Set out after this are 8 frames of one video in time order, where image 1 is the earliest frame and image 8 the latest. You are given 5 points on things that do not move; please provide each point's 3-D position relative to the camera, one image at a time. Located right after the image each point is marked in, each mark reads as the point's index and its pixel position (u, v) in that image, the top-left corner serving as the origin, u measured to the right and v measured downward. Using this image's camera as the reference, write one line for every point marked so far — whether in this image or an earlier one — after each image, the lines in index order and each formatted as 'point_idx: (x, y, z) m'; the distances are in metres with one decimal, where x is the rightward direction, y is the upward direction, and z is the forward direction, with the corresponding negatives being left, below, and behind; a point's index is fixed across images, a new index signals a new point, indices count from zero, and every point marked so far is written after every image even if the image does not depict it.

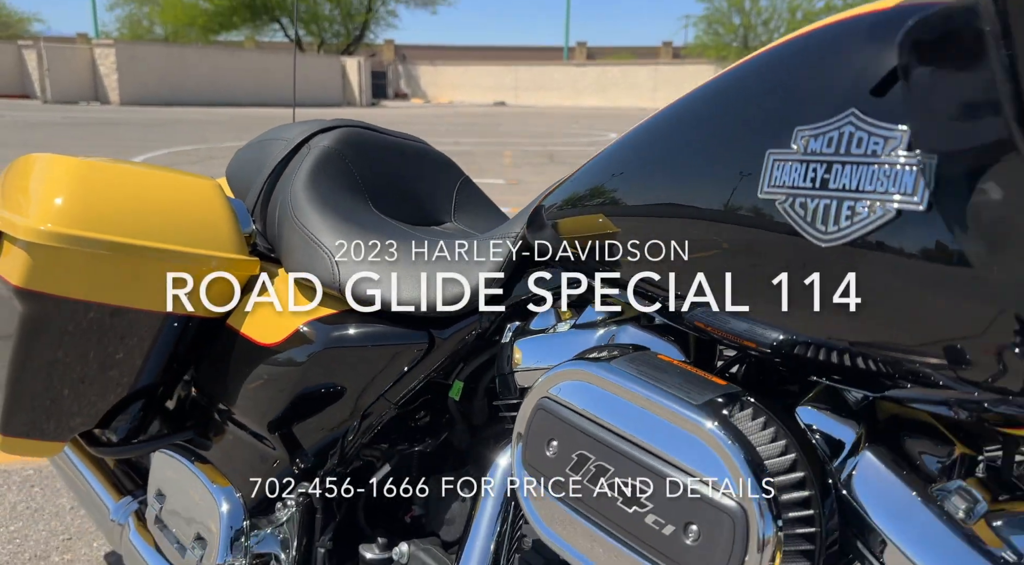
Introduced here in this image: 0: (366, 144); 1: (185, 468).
0: (-0.3, +0.3, +1.5) m
1: (-0.5, -0.3, +1.4) m
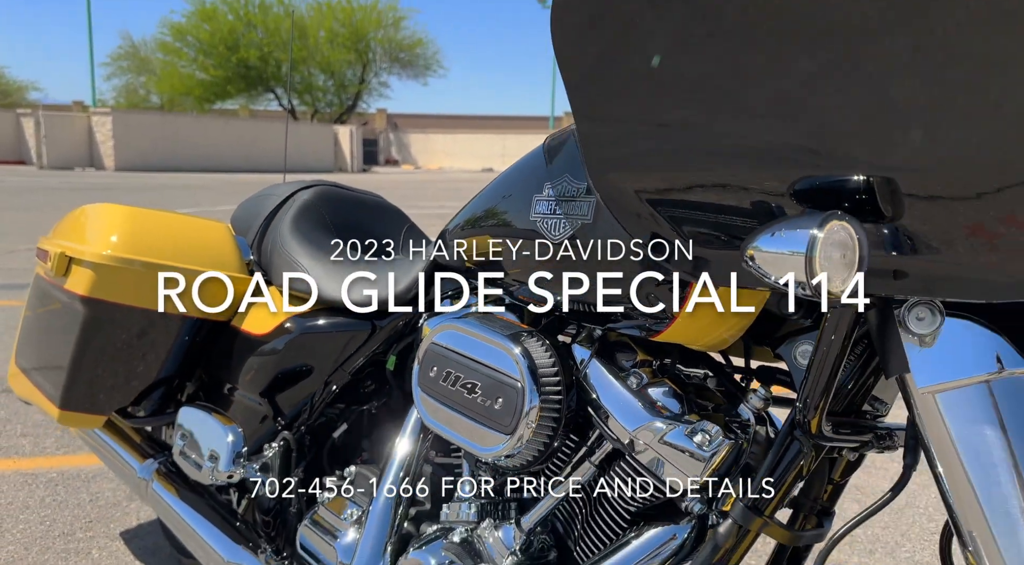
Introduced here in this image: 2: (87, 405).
0: (-0.5, +0.2, +2.1) m
1: (-0.7, -0.3, +1.9) m
2: (-1.1, -0.3, +2.1) m
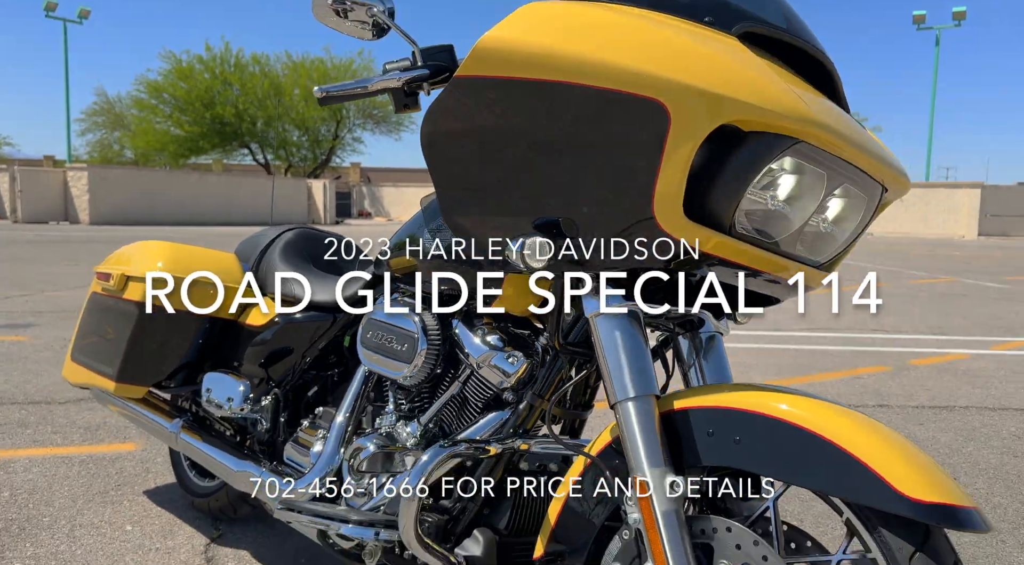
0: (-0.8, +0.2, +3.1) m
1: (-1.0, -0.3, +2.9) m
2: (-1.4, -0.4, +3.1) m
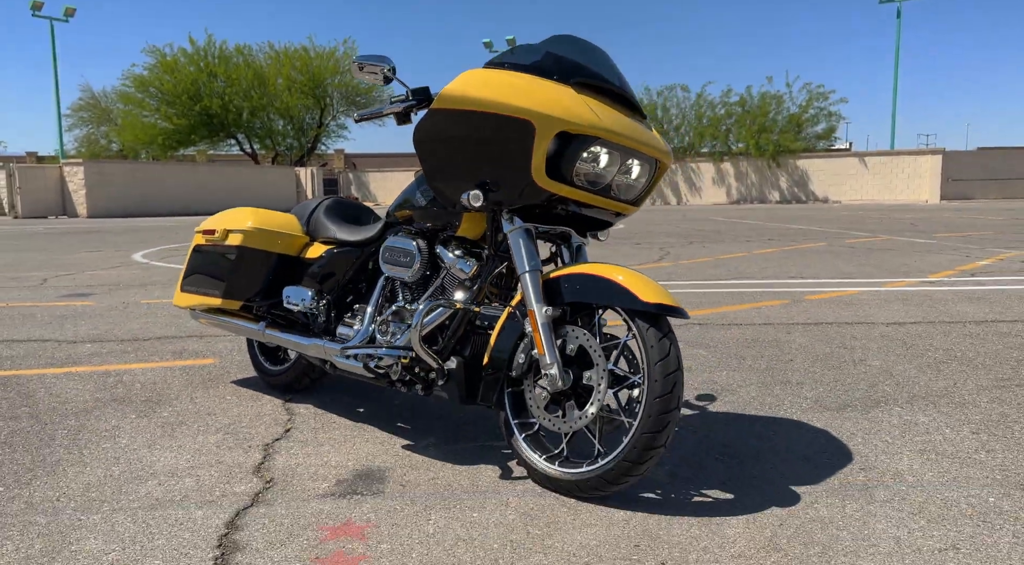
0: (-1.0, +0.5, +4.9) m
1: (-1.3, 0.0, +4.7) m
2: (-1.7, -0.1, +4.8) m
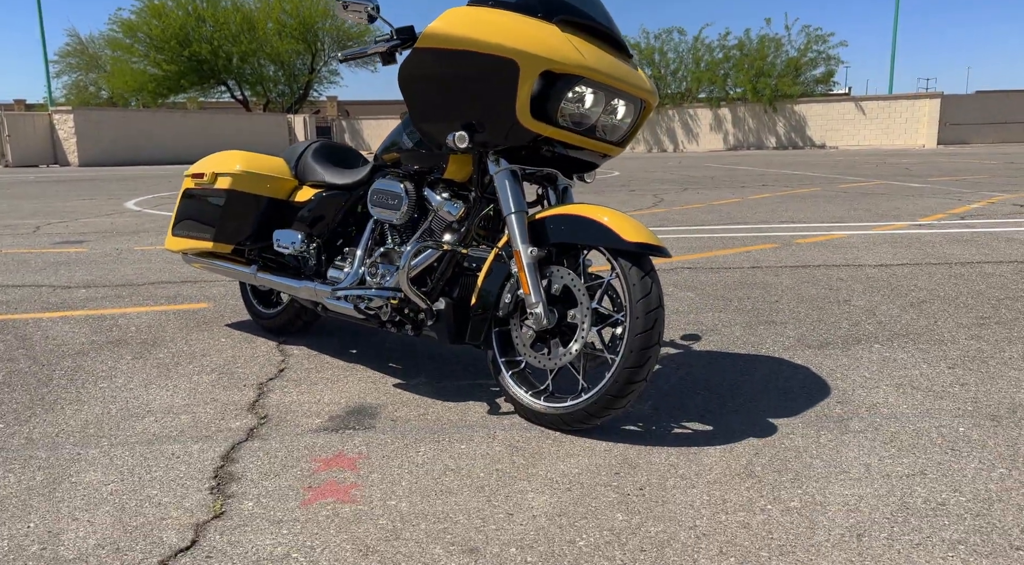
0: (-1.1, +0.8, +4.9) m
1: (-1.3, +0.3, +4.7) m
2: (-1.7, +0.3, +4.9) m
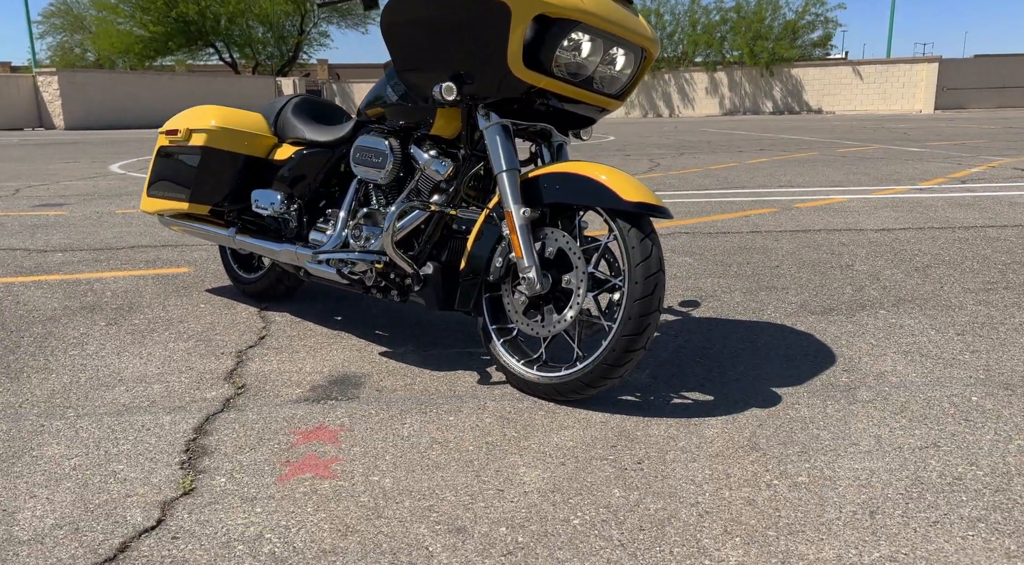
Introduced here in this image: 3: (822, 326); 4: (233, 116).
0: (-1.2, +1.1, +4.6) m
1: (-1.4, +0.5, +4.5) m
2: (-1.8, +0.5, +4.6) m
3: (+1.7, -0.2, +4.5) m
4: (-1.6, +0.9, +4.6) m
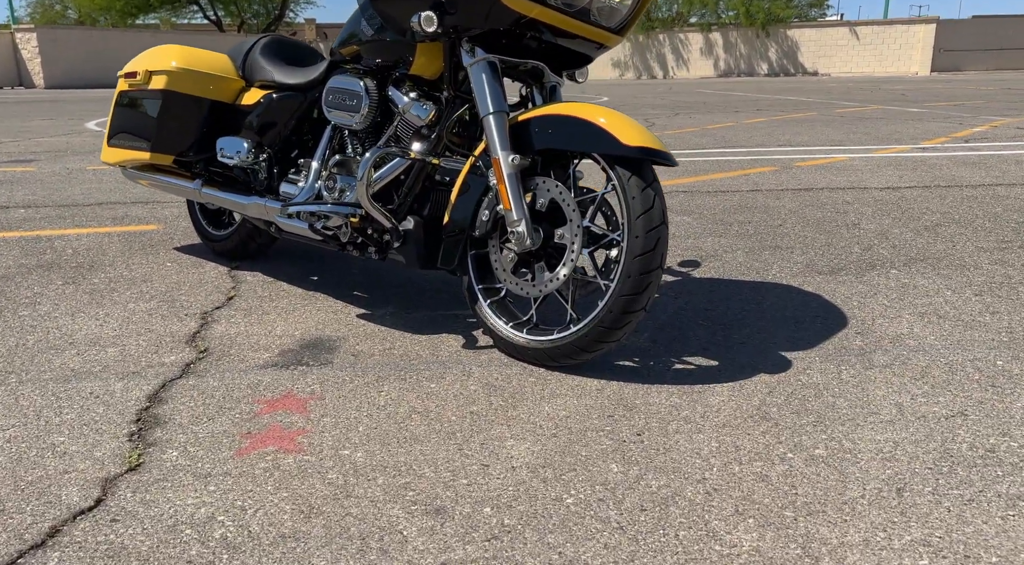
0: (-1.2, +1.3, +4.3) m
1: (-1.4, +0.7, +4.1) m
2: (-1.8, +0.7, +4.3) m
3: (+1.7, 0.0, +4.2) m
4: (-1.6, +1.2, +4.2) m
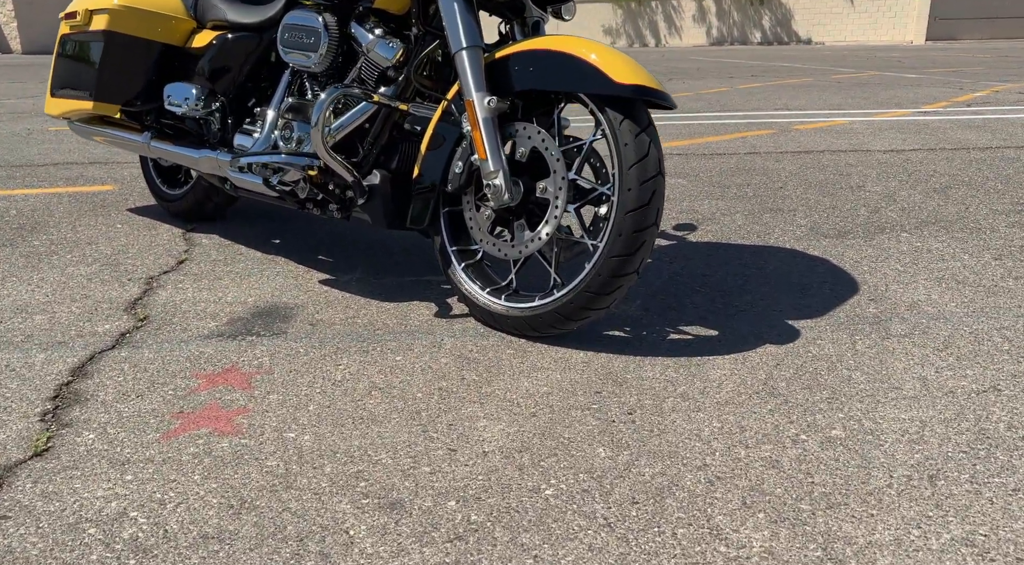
0: (-1.3, +1.5, +3.9) m
1: (-1.5, +0.9, +3.8) m
2: (-1.9, +0.9, +3.9) m
3: (+1.6, +0.2, +3.9) m
4: (-1.7, +1.3, +3.8) m
